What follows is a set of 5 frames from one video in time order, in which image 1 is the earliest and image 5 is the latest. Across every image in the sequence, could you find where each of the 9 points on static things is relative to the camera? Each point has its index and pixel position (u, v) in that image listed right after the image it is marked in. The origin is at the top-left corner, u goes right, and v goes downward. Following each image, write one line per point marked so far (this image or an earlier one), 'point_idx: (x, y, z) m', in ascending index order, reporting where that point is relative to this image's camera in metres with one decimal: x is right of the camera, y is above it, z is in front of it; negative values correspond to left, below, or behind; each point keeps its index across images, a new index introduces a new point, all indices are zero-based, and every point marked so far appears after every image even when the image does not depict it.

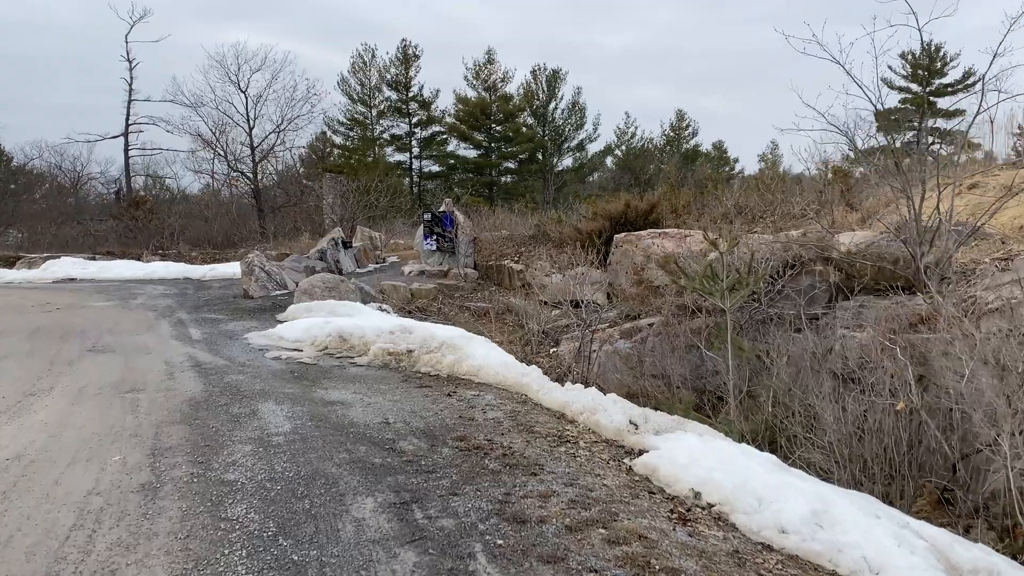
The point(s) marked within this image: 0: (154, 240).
0: (-9.0, +1.2, +19.9) m
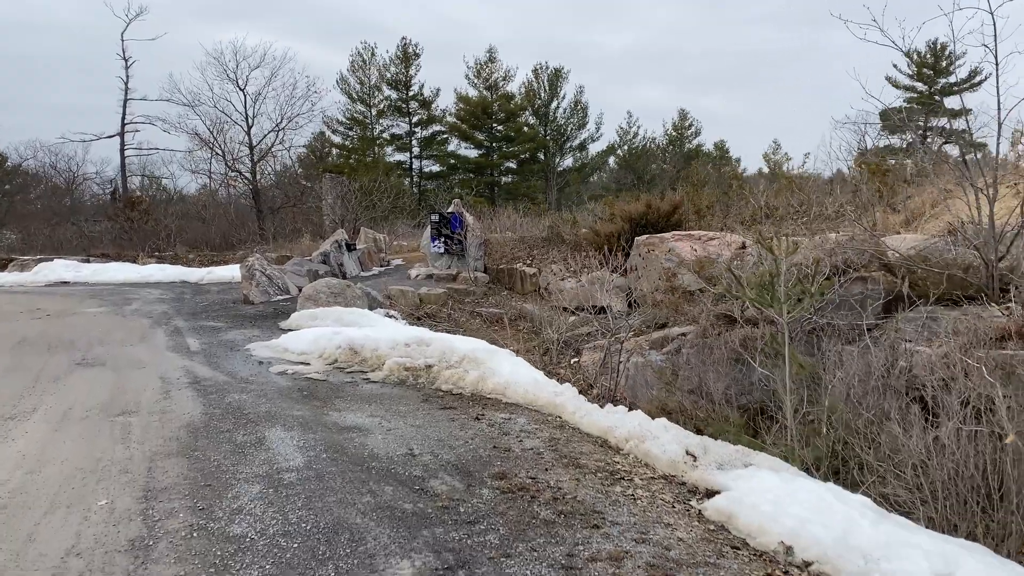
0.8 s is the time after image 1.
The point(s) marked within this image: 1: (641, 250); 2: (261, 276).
0: (-8.8, +1.1, +19.4) m
1: (+1.4, +0.4, +8.8) m
2: (-3.2, +0.2, +10.2) m
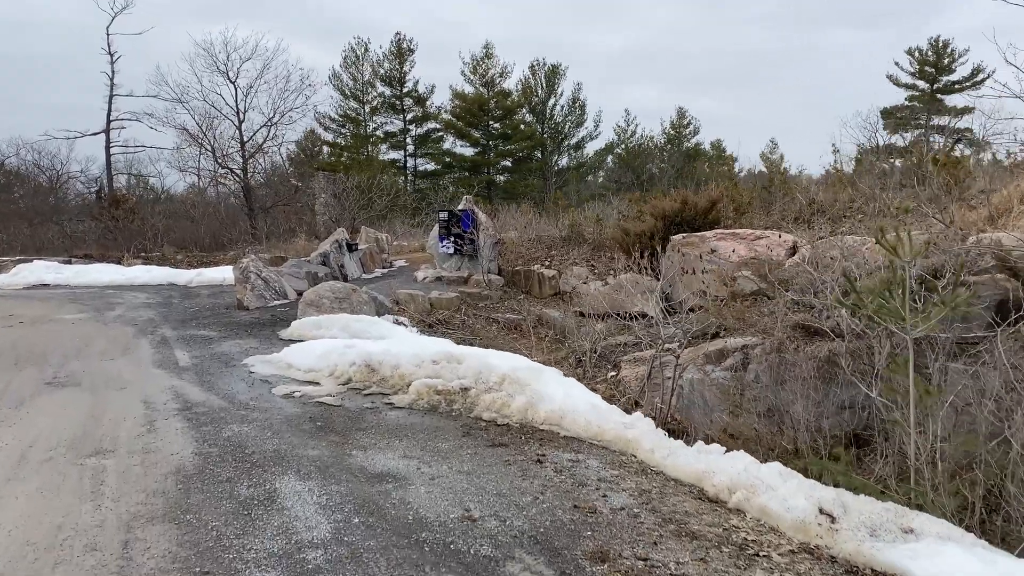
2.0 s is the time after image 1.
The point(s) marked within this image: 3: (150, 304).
0: (-8.7, +1.1, +18.4) m
1: (+1.7, +0.4, +8.0) m
2: (-3.0, +0.1, +9.3) m
3: (-4.8, -0.2, +10.4) m
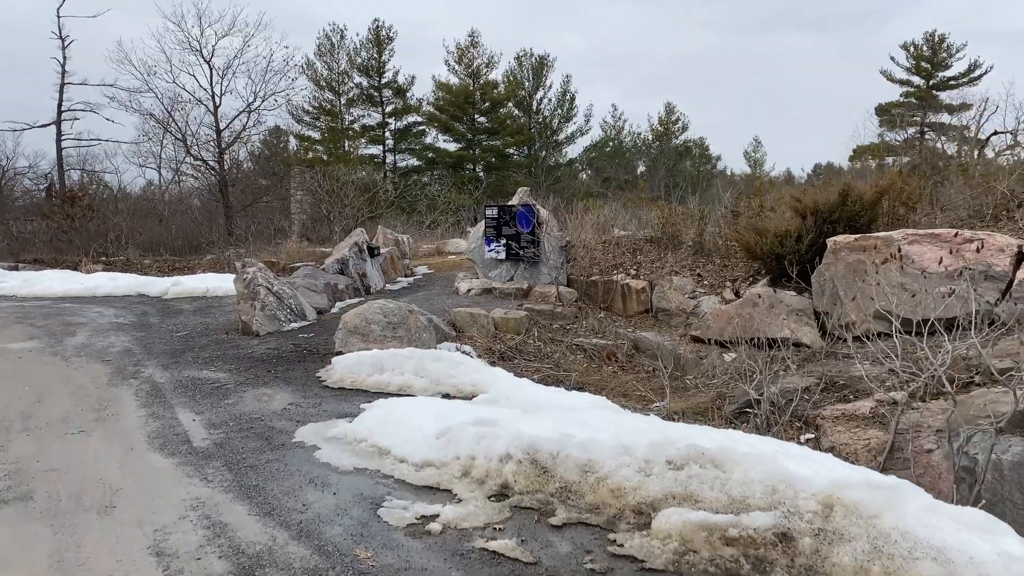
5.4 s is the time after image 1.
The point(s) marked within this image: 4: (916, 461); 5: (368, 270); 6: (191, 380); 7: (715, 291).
0: (-8.4, +0.9, +16.0) m
1: (+2.5, +0.2, +6.0) m
2: (-2.2, -0.1, +7.1) m
3: (-4.0, -0.4, +8.2) m
4: (+2.1, -0.9, +4.0) m
5: (-1.7, +0.2, +9.3) m
6: (-2.2, -0.6, +5.3) m
7: (+1.8, 0.0, +7.1) m
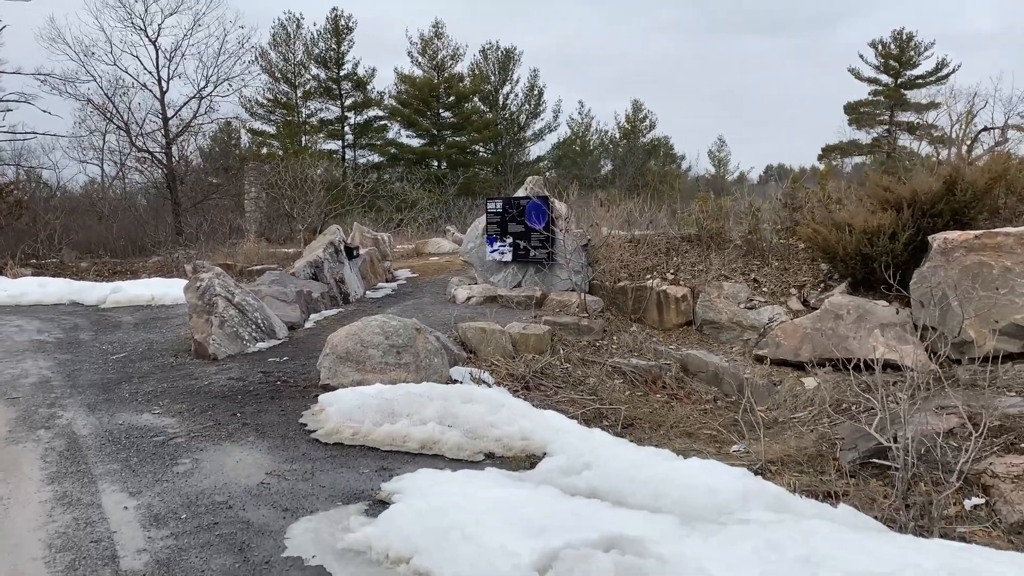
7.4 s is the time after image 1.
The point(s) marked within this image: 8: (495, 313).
0: (-8.7, +0.8, +14.1) m
1: (+2.7, +0.2, +4.8) m
2: (-2.1, -0.1, +5.7) m
3: (-3.9, -0.5, +6.6) m
4: (+2.4, -0.9, +2.8) m
5: (-1.7, +0.1, +7.9) m
6: (-1.9, -0.7, +3.9) m
7: (+2.0, -0.1, +5.9) m
8: (-0.1, -0.2, +6.7) m
